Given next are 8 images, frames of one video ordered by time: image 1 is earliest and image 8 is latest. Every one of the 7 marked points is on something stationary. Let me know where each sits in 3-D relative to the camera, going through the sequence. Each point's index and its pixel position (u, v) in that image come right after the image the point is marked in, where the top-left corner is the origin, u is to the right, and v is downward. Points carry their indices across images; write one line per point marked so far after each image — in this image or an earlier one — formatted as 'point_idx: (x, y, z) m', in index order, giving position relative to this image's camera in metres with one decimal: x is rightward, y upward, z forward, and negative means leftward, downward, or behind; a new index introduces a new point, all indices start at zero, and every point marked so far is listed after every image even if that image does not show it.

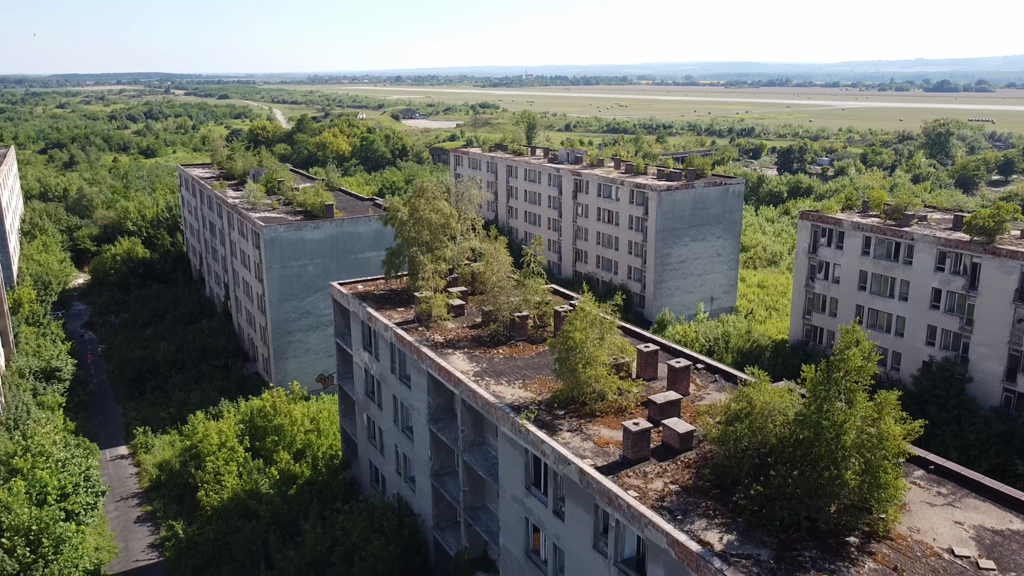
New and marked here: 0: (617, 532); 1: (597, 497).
0: (+2.5, -5.8, +19.4) m
1: (+2.0, -5.0, +19.8) m
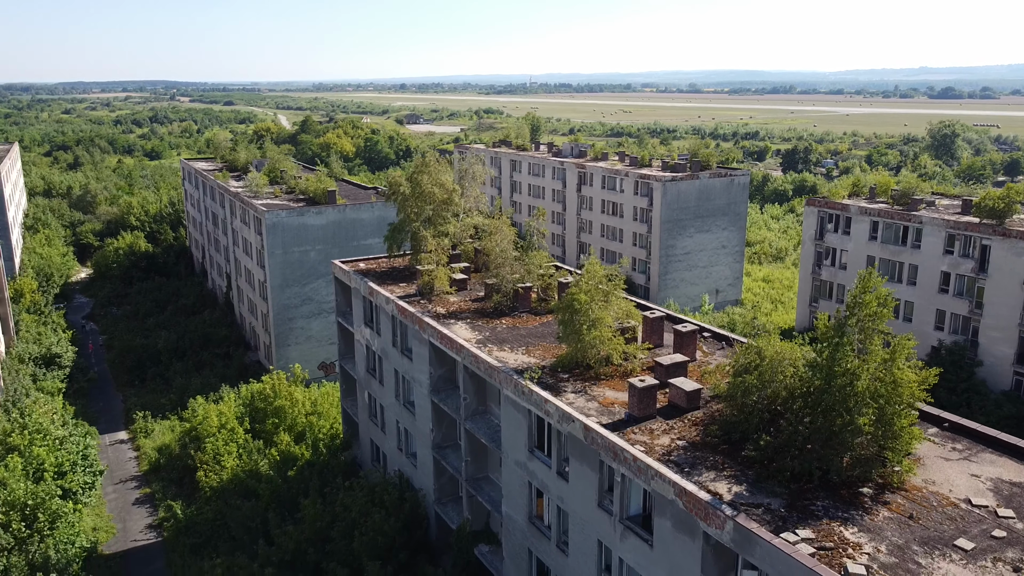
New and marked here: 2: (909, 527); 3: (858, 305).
0: (+2.6, -4.6, +18.9) m
1: (+2.1, -3.9, +19.3) m
2: (+7.6, -4.6, +15.7) m
3: (+7.3, -0.3, +17.4) m
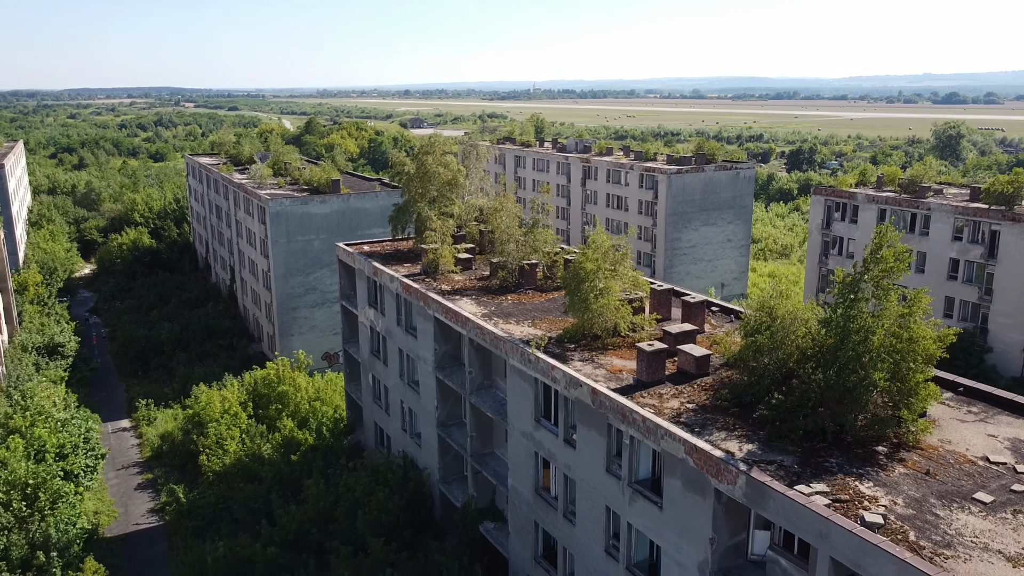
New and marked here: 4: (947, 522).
0: (+2.7, -3.7, +18.5) m
1: (+2.3, -2.9, +18.9) m
2: (+7.7, -3.6, +15.4) m
3: (+7.5, +0.6, +17.1) m
4: (+7.4, -4.0, +13.9) m
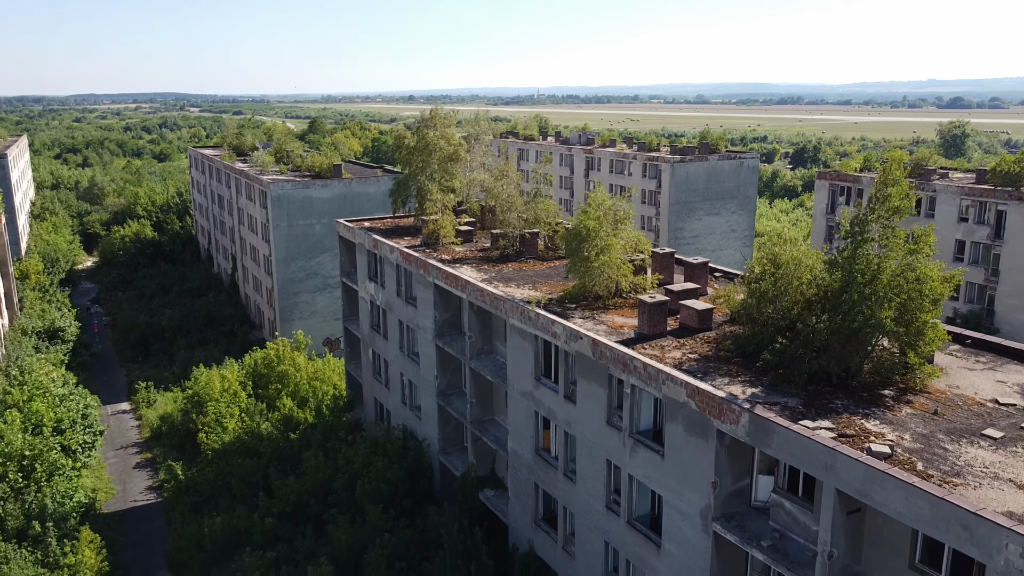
0: (+2.7, -2.5, +18.2) m
1: (+2.2, -1.8, +18.6) m
2: (+7.7, -2.4, +15.0) m
3: (+7.5, +1.8, +16.7) m
4: (+7.4, -2.8, +13.6) m
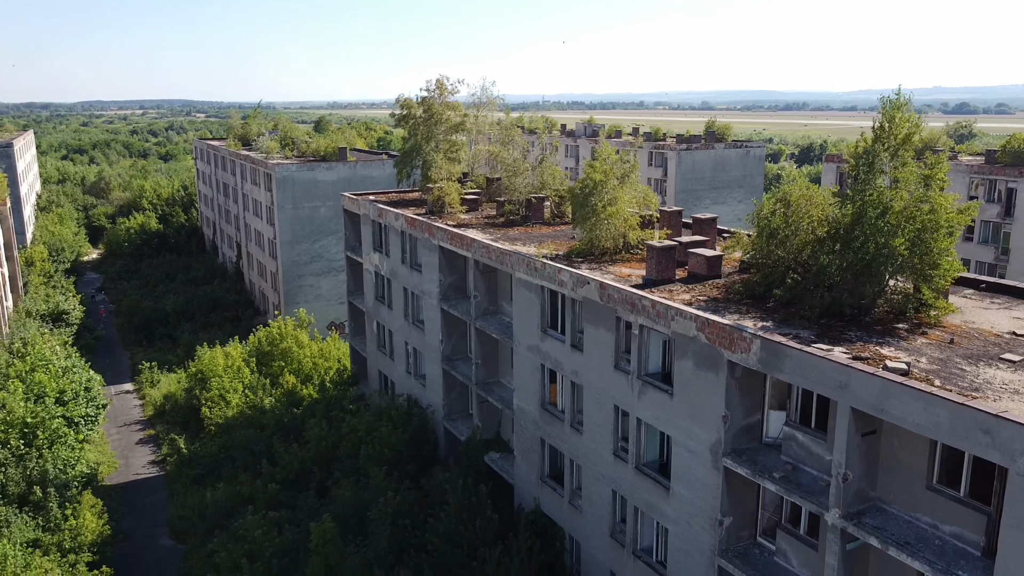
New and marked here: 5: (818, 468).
0: (+2.8, -1.2, +17.9) m
1: (+2.4, -0.4, +18.3) m
2: (+7.8, -1.1, +14.7) m
3: (+7.6, +3.2, +16.4) m
4: (+7.5, -1.4, +13.3) m
5: (+5.5, -3.3, +14.8) m
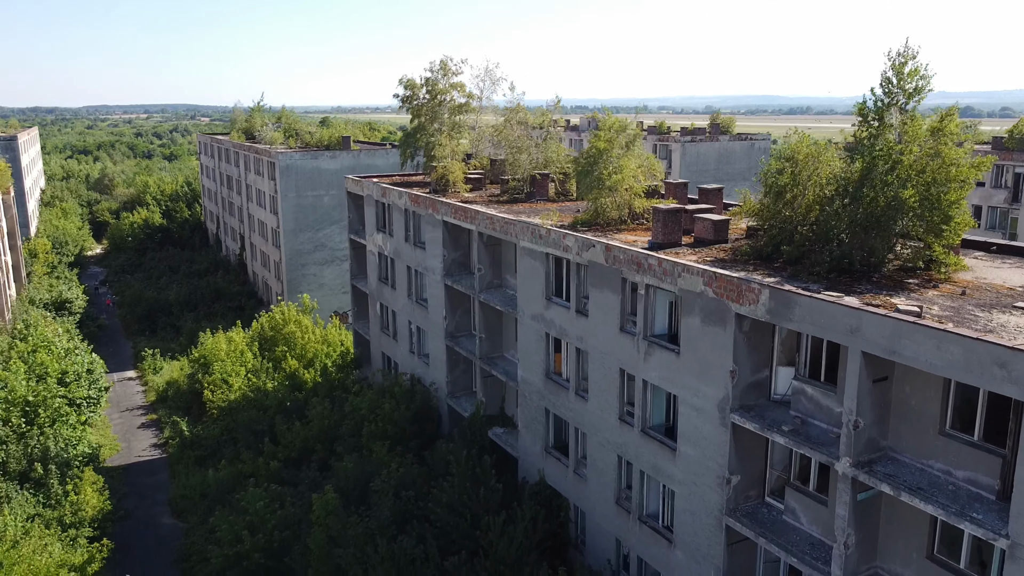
0: (+2.9, -0.3, +17.7) m
1: (+2.5, +0.4, +18.1) m
2: (+7.9, -0.2, +14.4) m
3: (+7.7, +4.0, +16.2) m
4: (+7.5, -0.5, +13.0) m
5: (+5.6, -2.4, +14.6) m
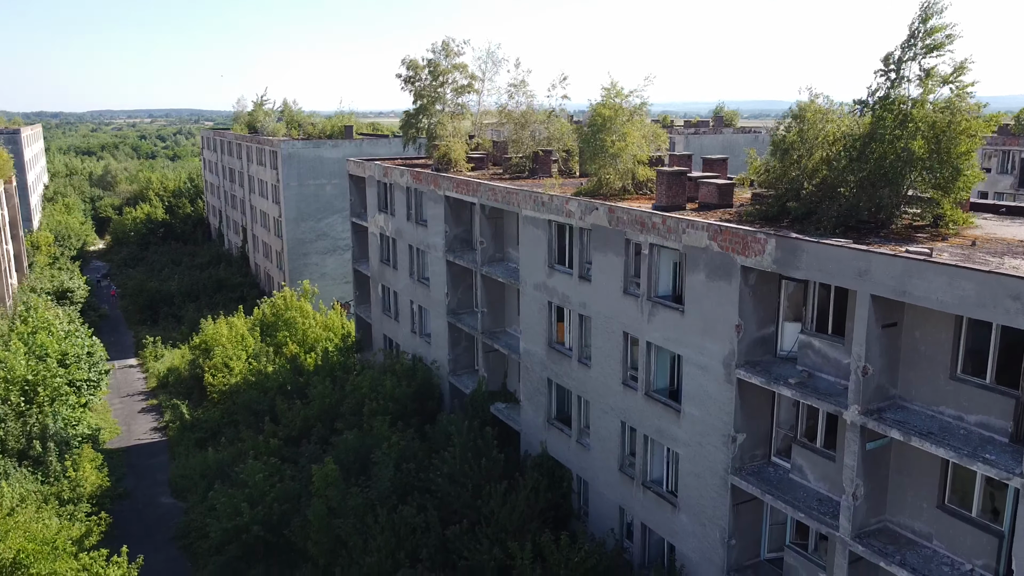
0: (+3.0, +0.6, +17.4) m
1: (+2.5, +1.3, +17.9) m
2: (+7.9, +0.7, +14.2) m
3: (+7.7, +4.9, +16.0) m
4: (+7.6, +0.4, +12.8) m
5: (+5.6, -1.5, +14.3) m
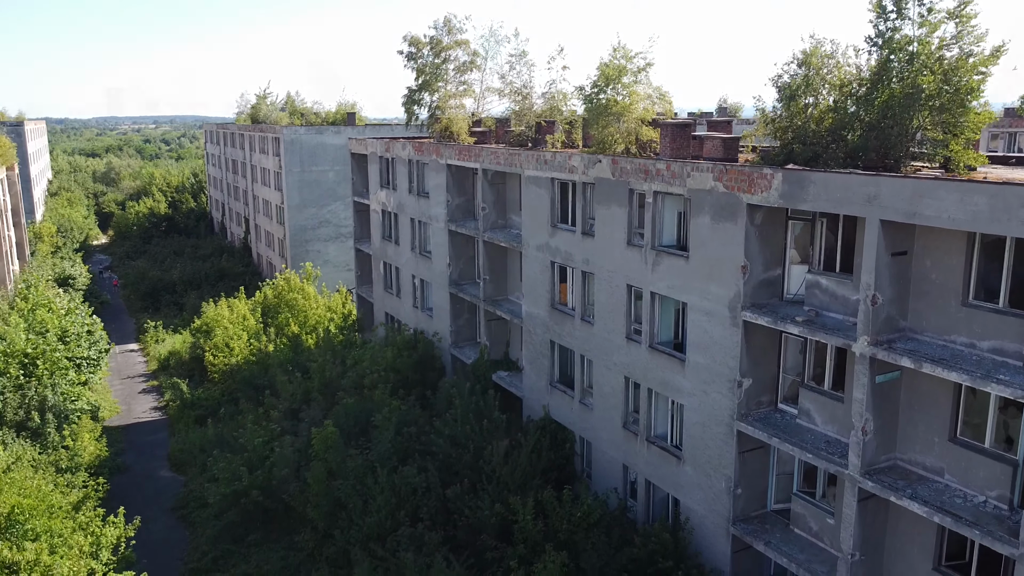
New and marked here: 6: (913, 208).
0: (+3.0, +1.6, +17.2) m
1: (+2.6, +2.3, +17.6) m
2: (+7.9, +1.7, +13.9) m
3: (+7.8, +6.0, +15.8) m
4: (+7.6, +1.5, +12.5) m
5: (+5.7, -0.4, +14.0) m
6: (+5.7, +1.1, +11.7) m
